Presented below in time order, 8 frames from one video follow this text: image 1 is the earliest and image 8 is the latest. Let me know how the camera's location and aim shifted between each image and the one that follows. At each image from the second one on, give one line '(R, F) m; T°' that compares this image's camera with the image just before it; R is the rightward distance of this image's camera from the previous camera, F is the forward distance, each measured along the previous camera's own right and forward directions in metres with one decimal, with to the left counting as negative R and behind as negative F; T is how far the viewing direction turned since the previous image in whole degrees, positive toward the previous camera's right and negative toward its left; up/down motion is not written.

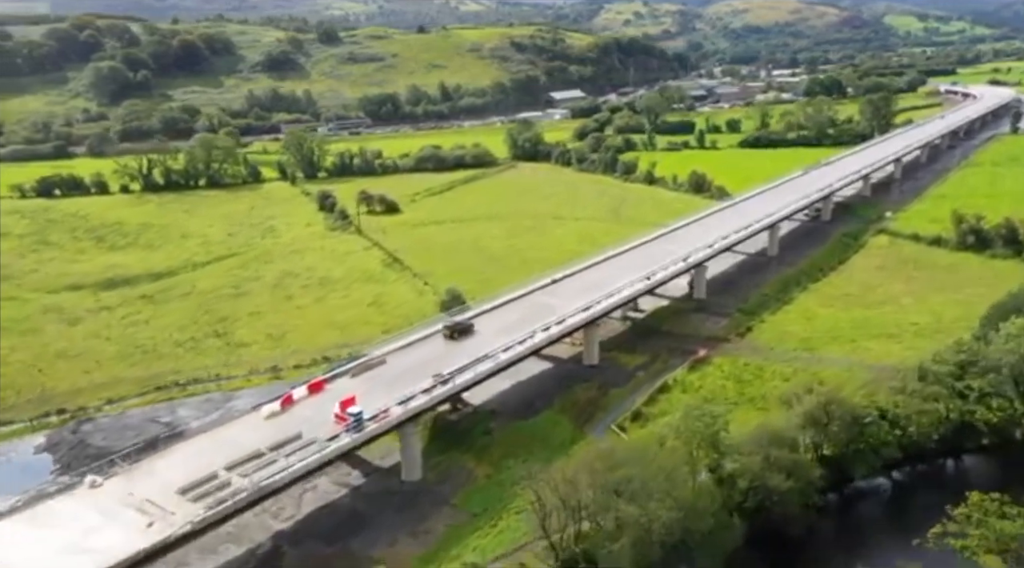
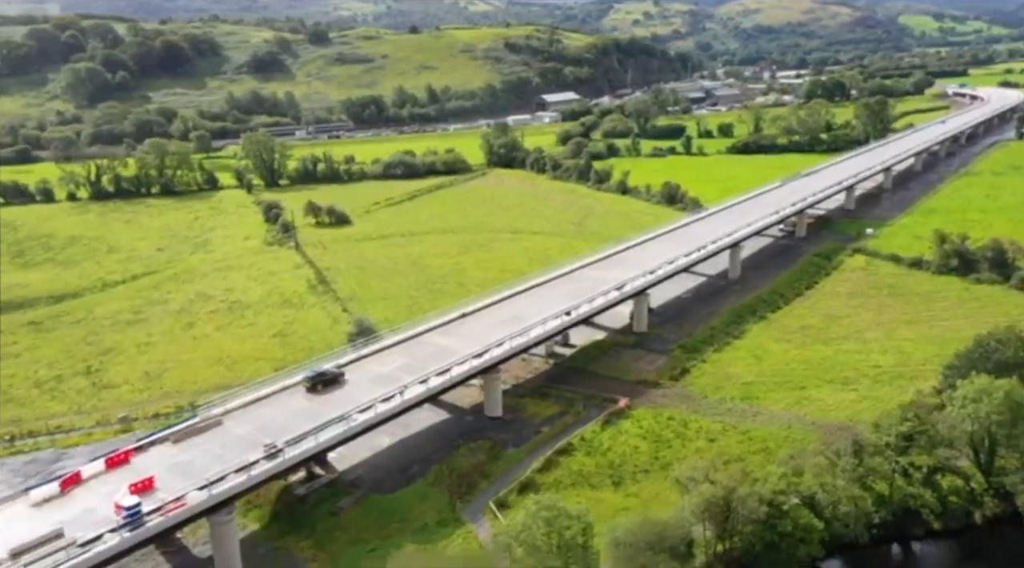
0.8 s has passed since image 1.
(+5.0, +5.1) m; -1°
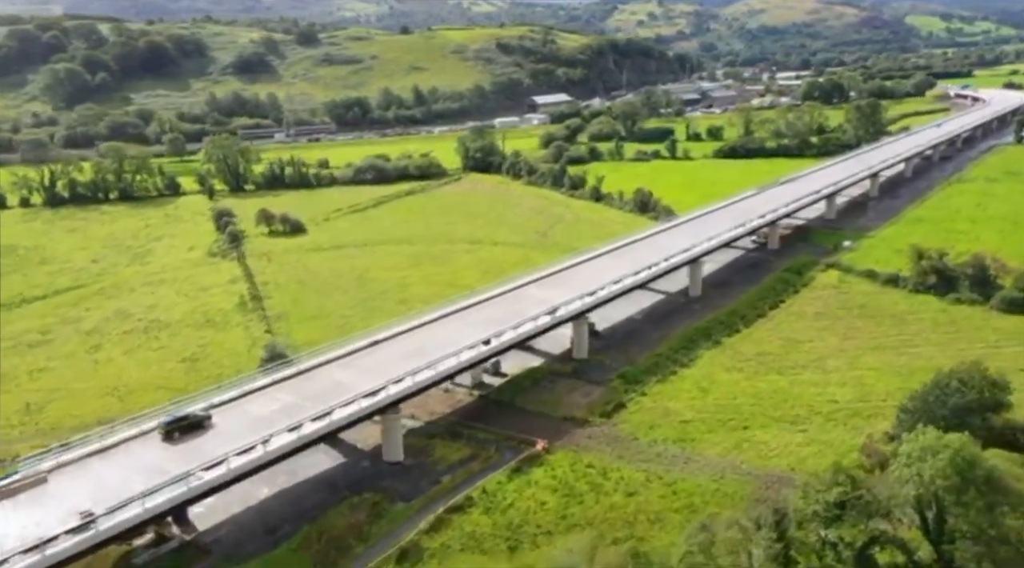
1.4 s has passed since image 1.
(+3.8, +3.7) m; 0°
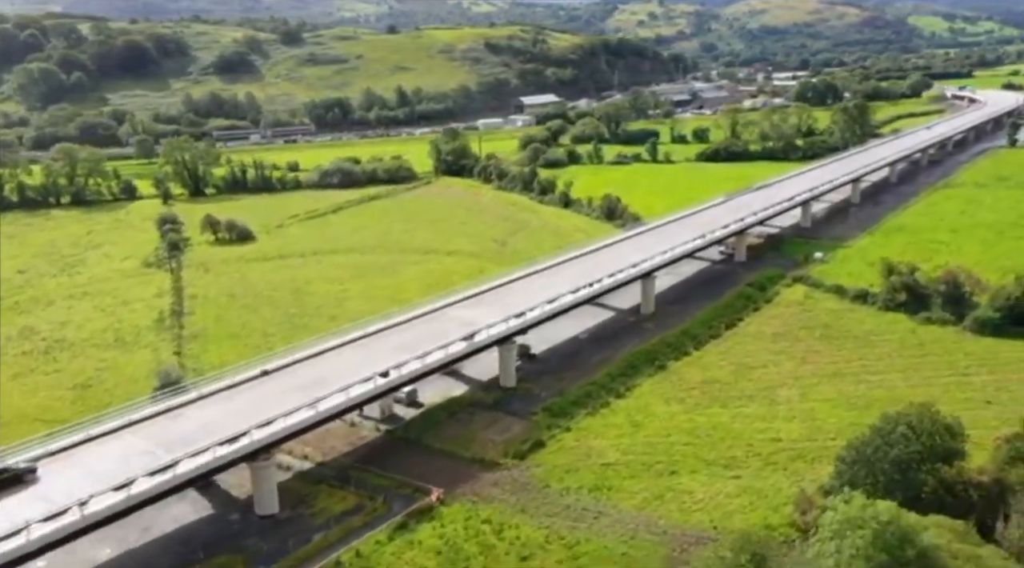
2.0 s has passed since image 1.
(+3.6, +3.5) m; 0°
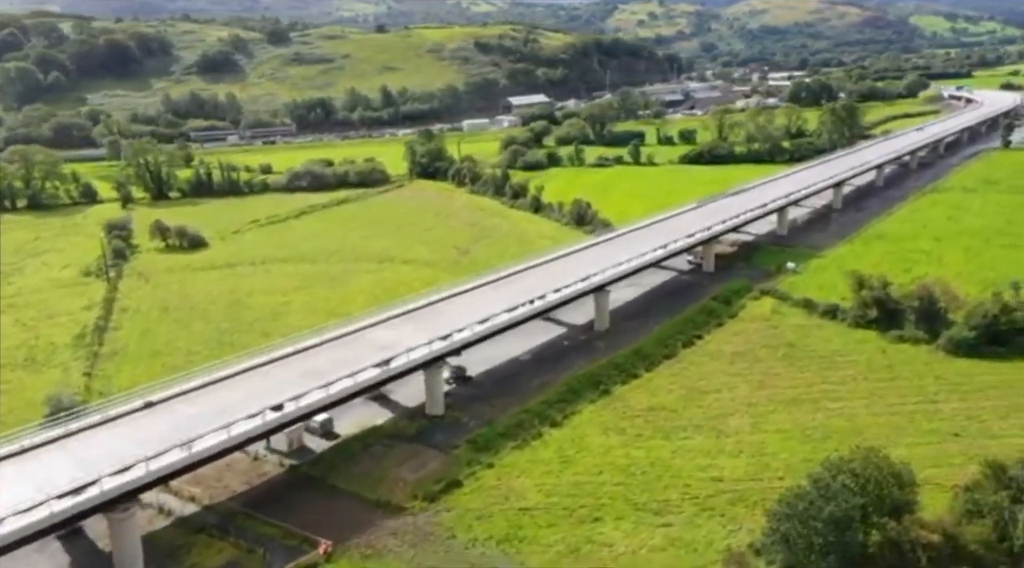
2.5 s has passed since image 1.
(+3.0, +3.0) m; 0°
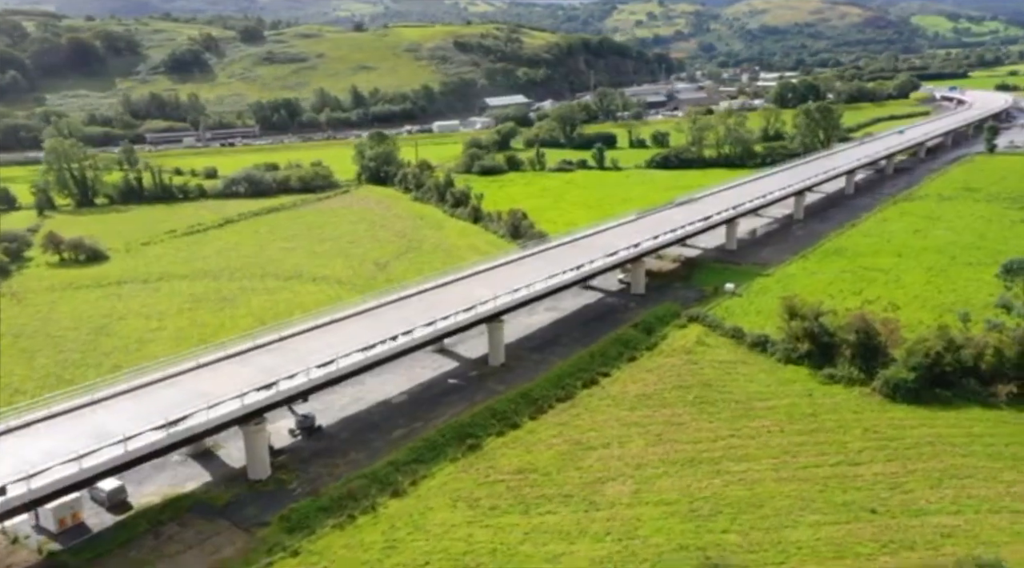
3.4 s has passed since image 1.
(+5.5, +5.3) m; 0°
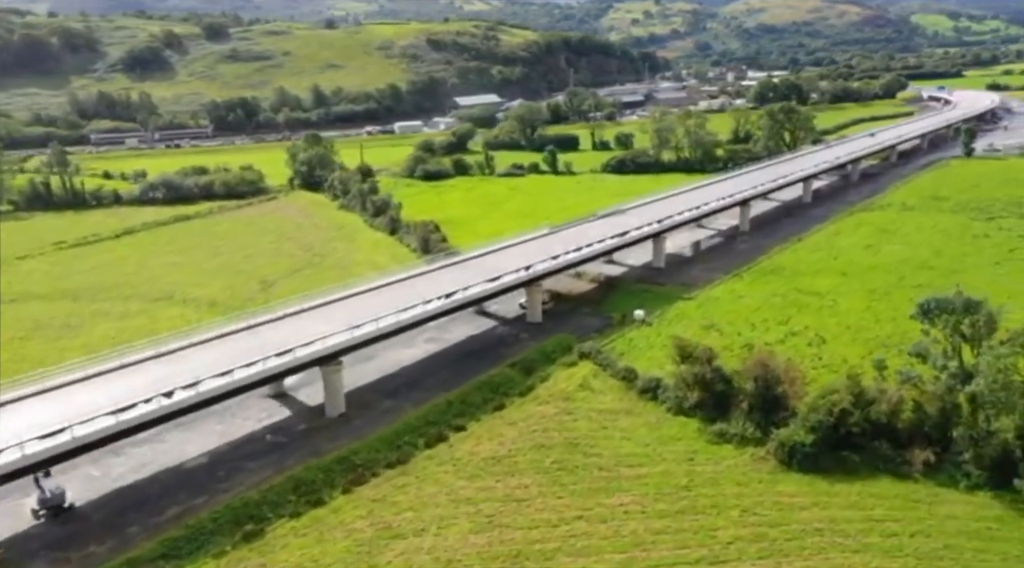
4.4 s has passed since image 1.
(+6.2, +5.8) m; 0°
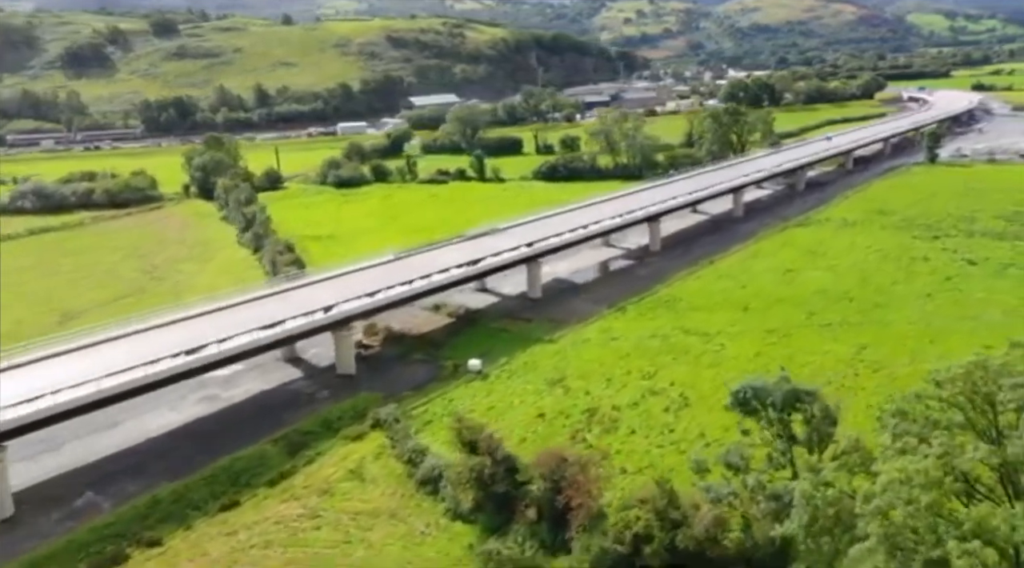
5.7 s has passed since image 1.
(+8.1, +7.7) m; 0°
